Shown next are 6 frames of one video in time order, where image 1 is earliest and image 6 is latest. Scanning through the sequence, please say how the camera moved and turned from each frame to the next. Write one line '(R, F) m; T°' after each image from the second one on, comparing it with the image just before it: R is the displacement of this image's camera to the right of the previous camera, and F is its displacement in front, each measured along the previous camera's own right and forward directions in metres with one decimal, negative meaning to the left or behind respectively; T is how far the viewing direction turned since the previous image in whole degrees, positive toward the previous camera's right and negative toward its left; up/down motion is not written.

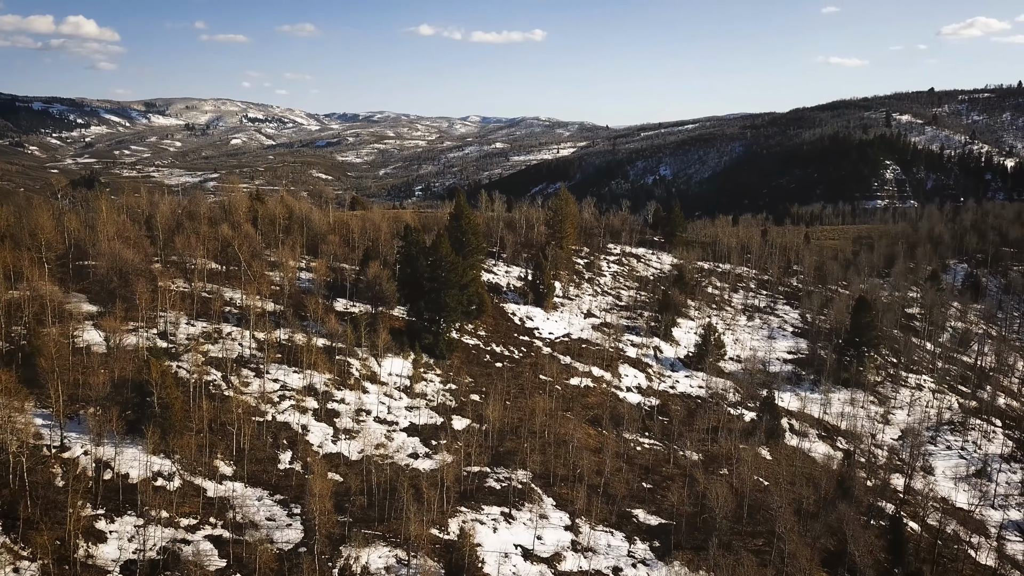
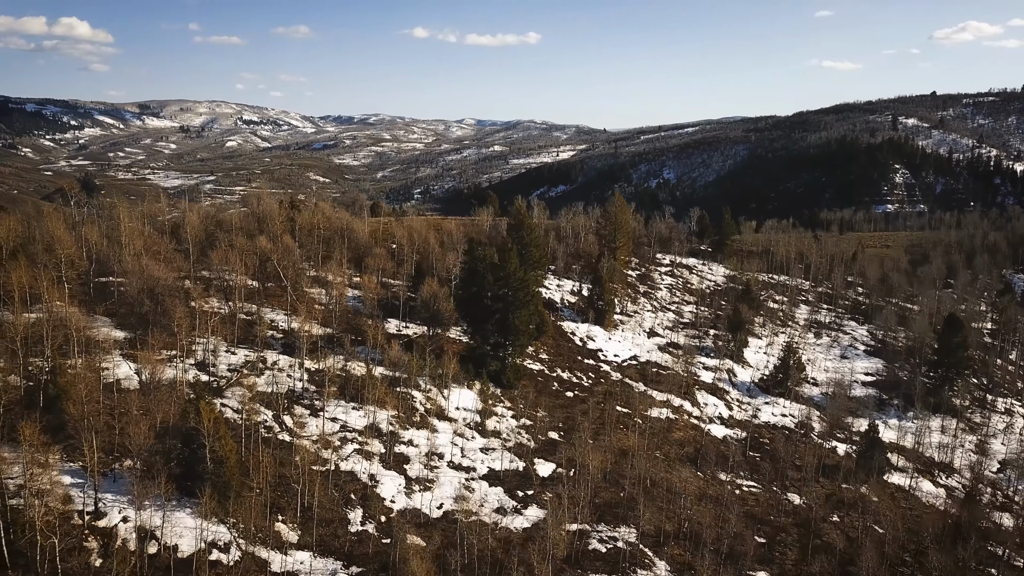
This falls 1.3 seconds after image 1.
(-6.0, +7.5) m; 0°
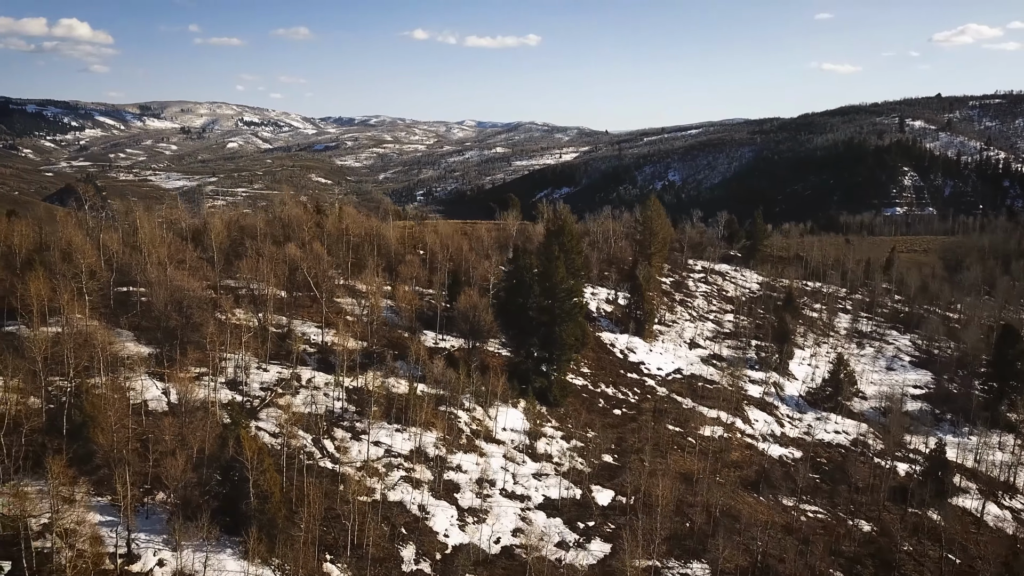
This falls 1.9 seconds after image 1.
(-3.2, +3.6) m; 0°
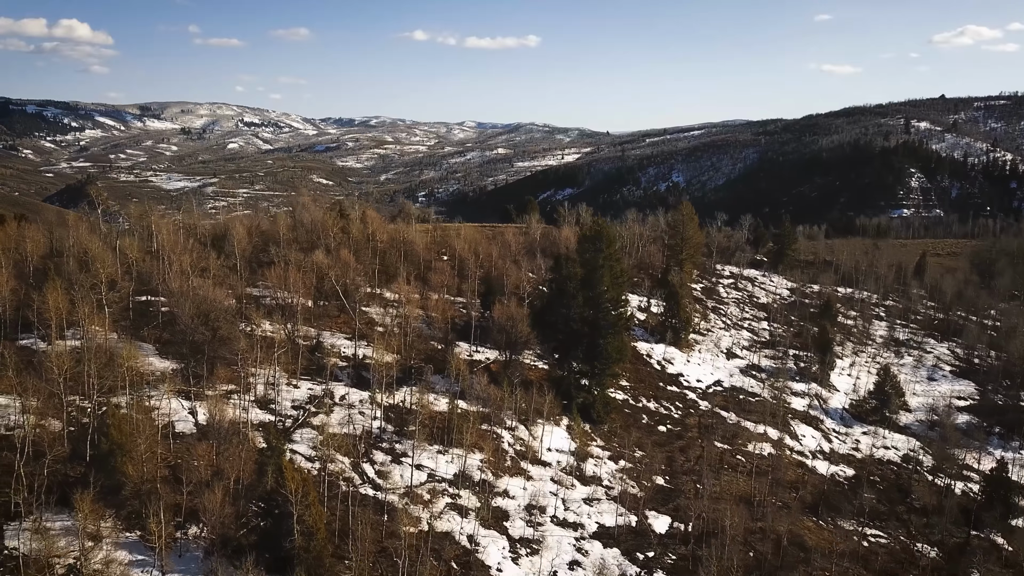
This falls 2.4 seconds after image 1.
(-2.7, +3.0) m; 0°
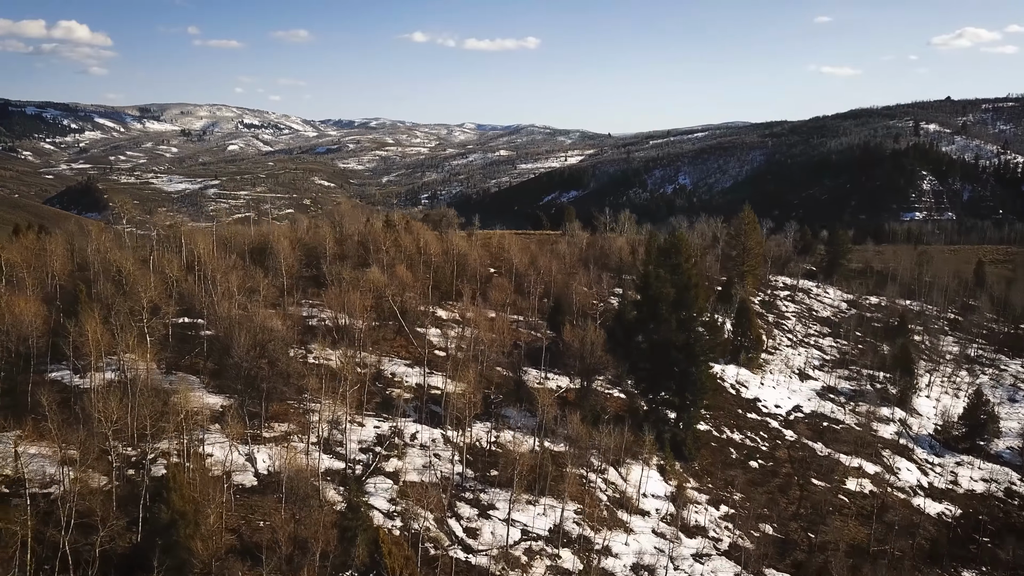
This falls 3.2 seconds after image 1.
(-4.7, +5.4) m; 0°
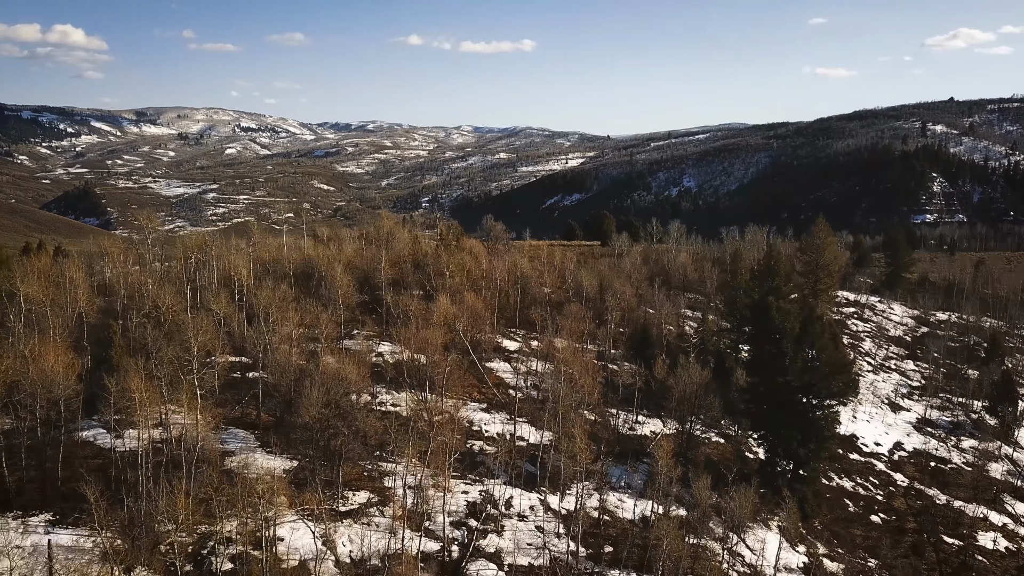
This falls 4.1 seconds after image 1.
(-4.9, +6.2) m; 0°
